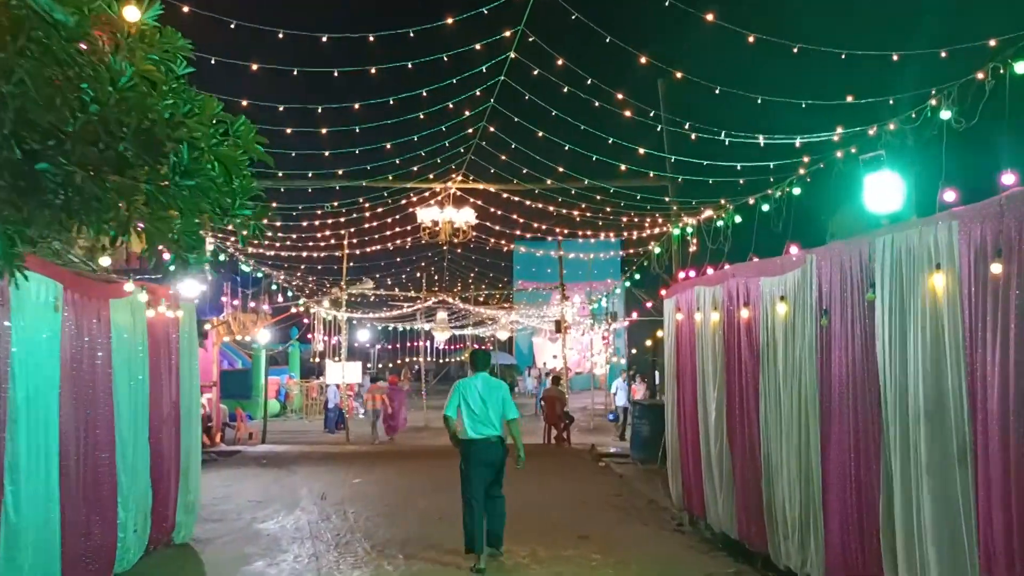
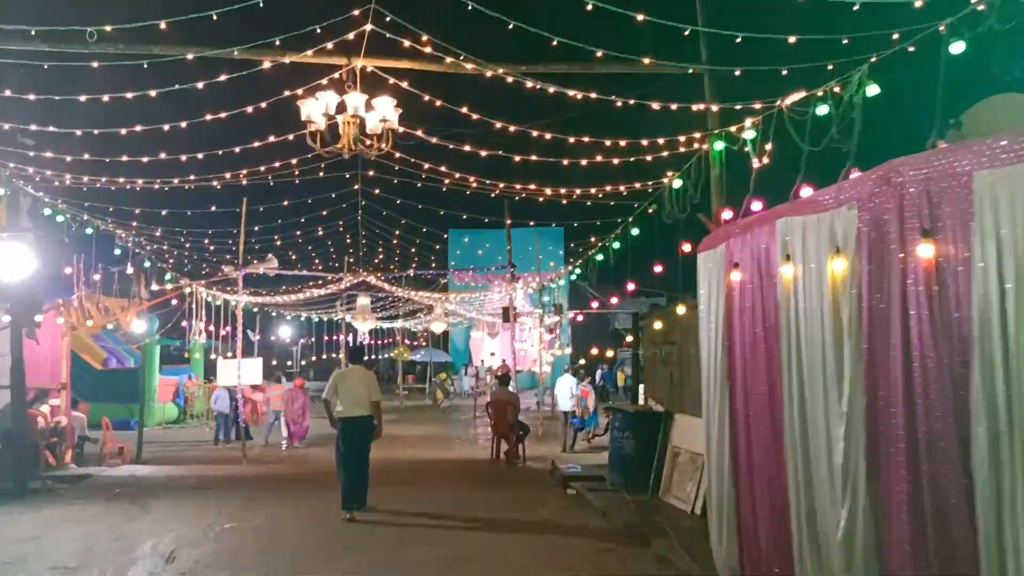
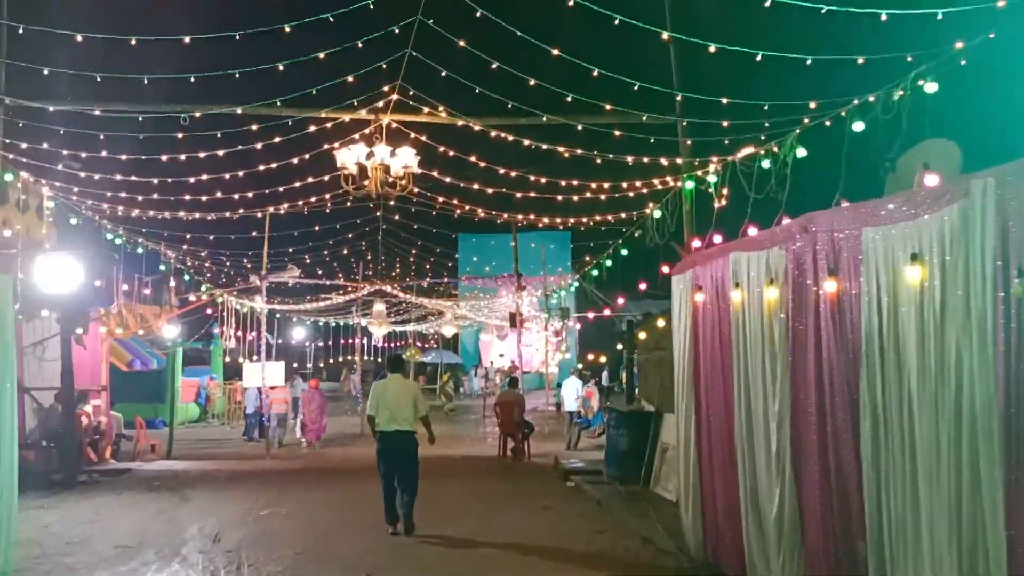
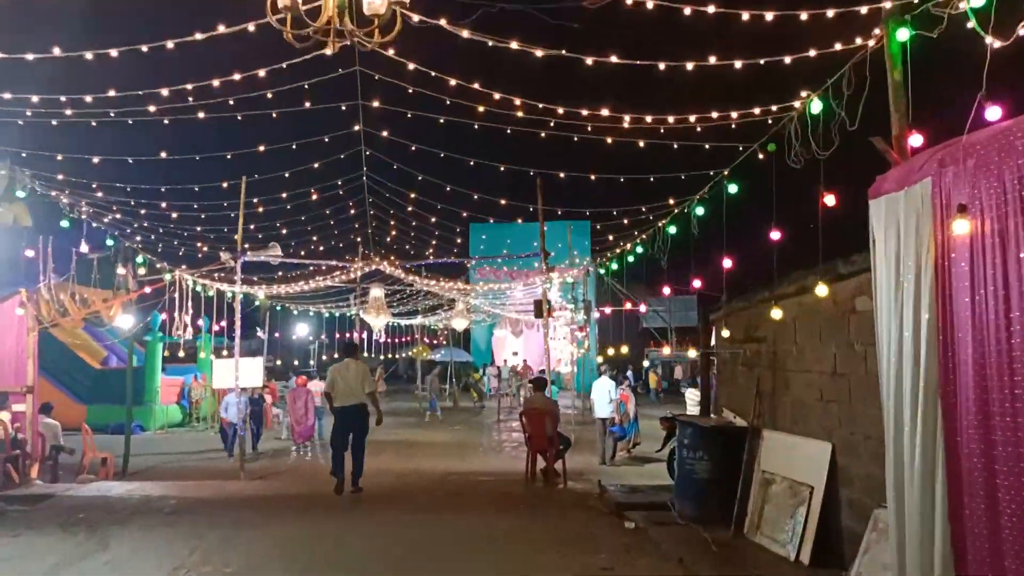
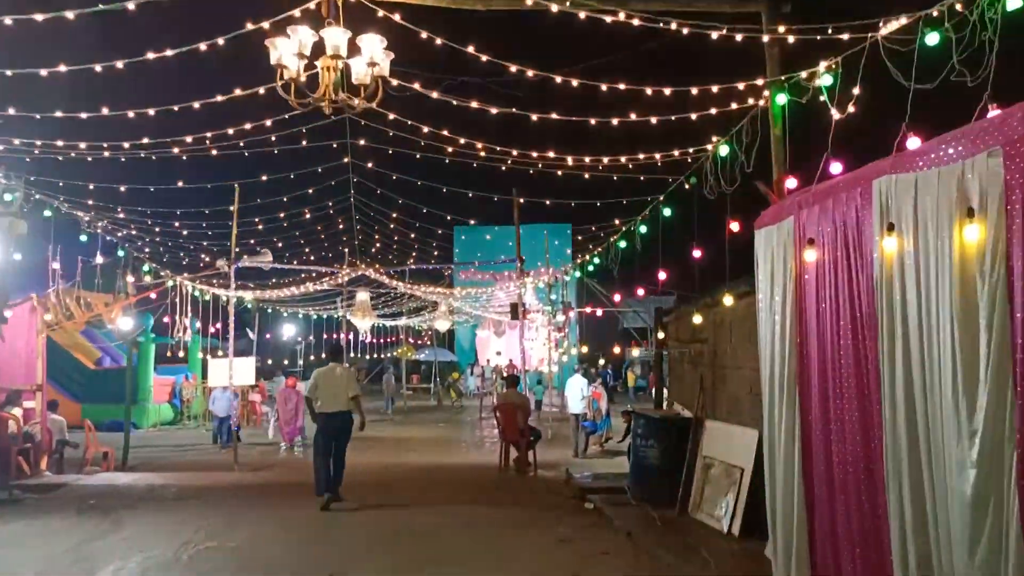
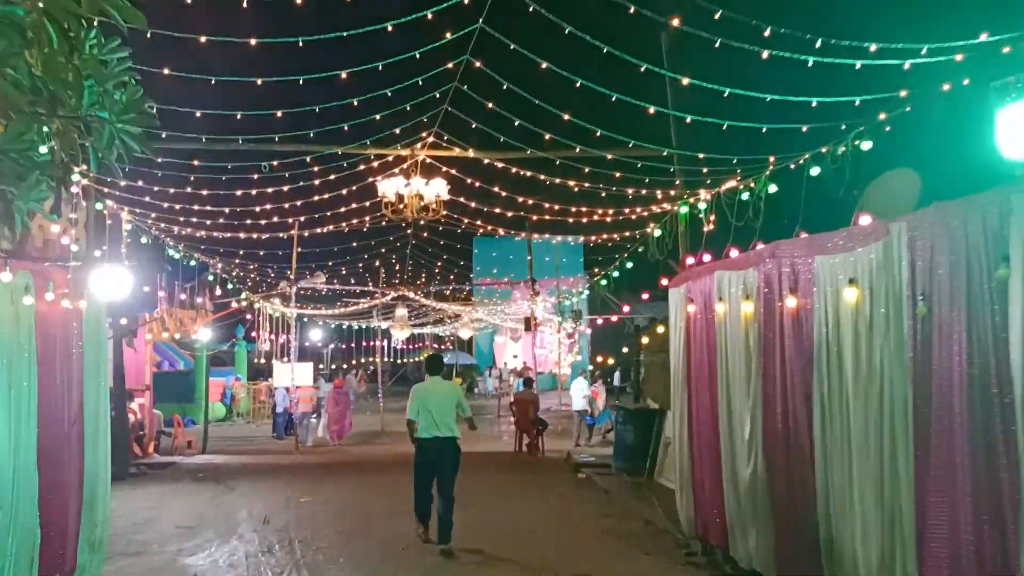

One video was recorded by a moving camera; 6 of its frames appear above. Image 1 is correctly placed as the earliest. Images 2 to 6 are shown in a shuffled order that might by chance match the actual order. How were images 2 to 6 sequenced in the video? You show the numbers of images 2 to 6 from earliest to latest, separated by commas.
6, 3, 2, 5, 4
